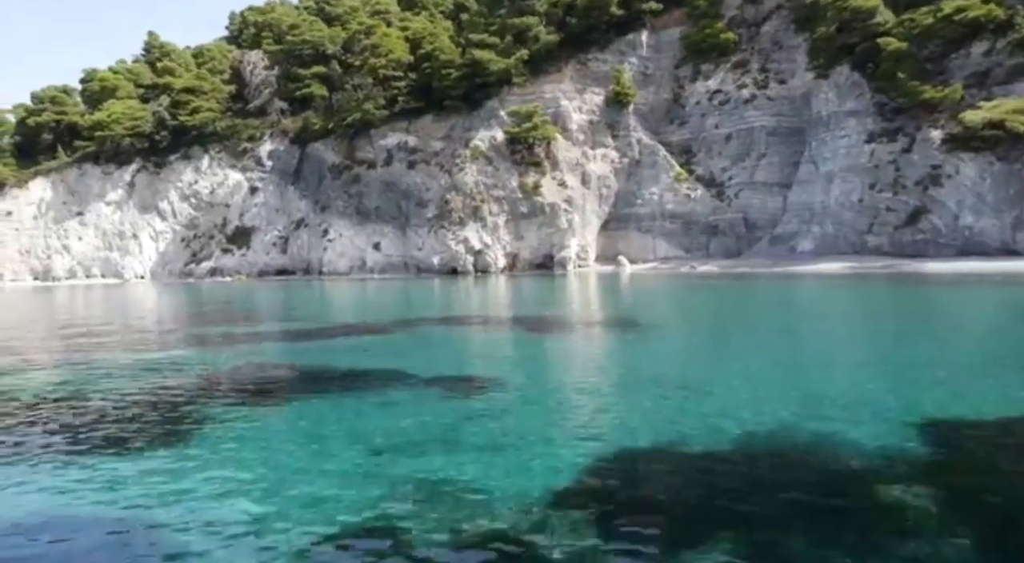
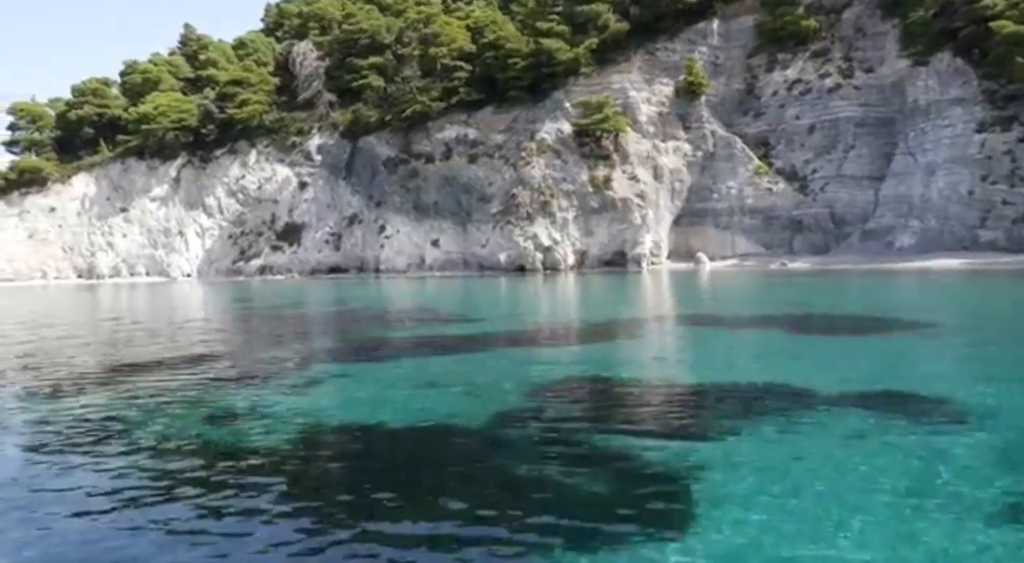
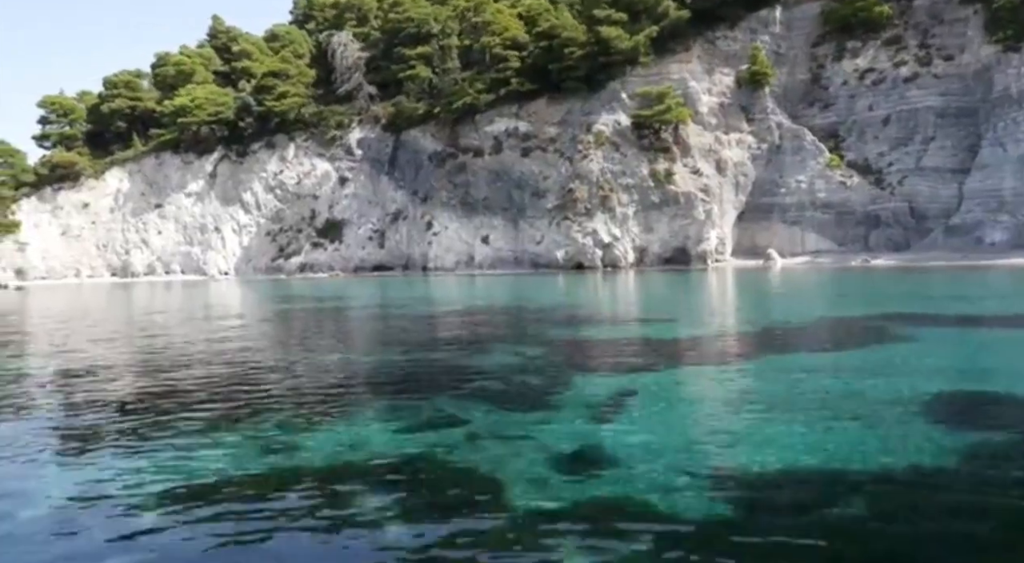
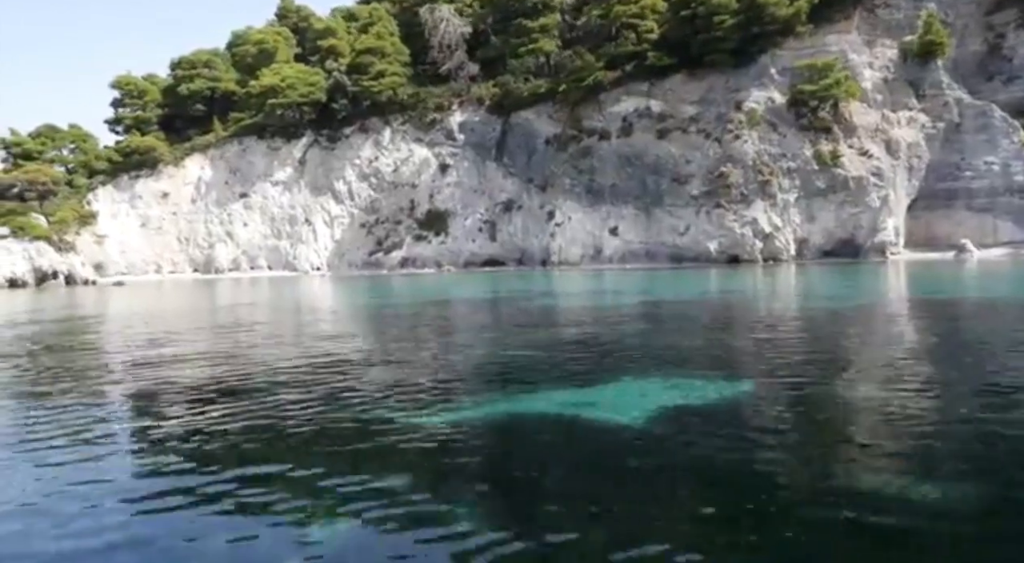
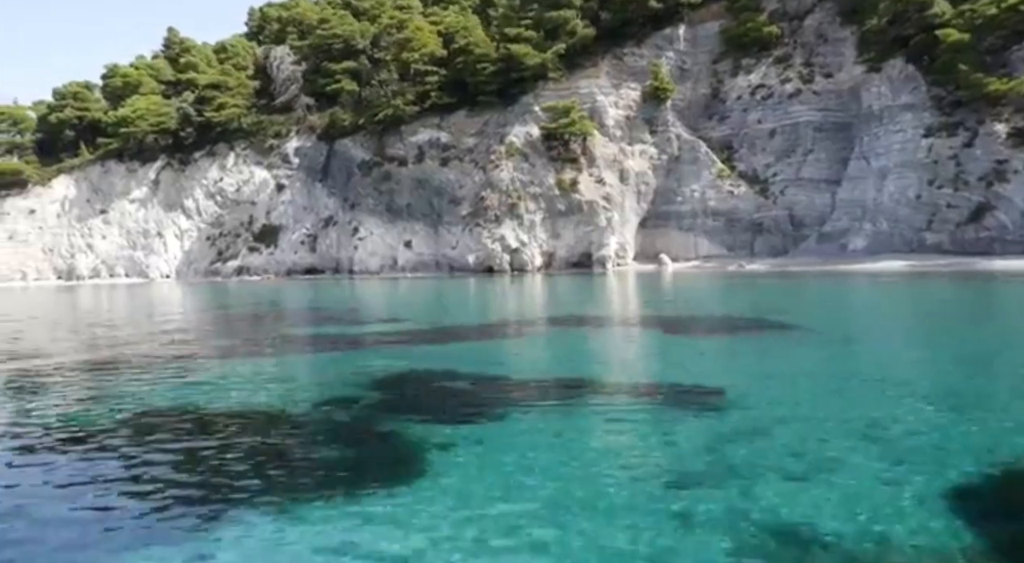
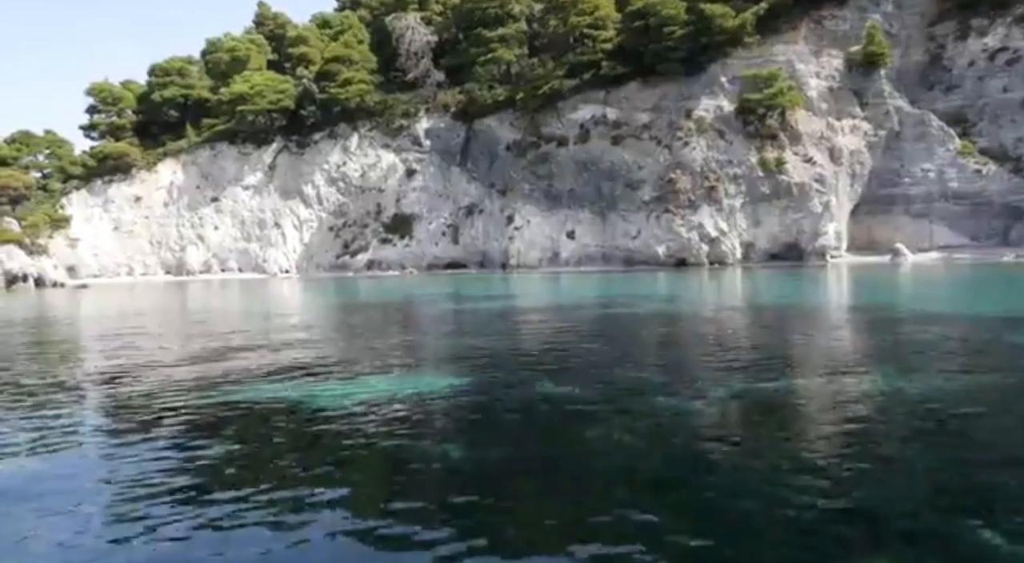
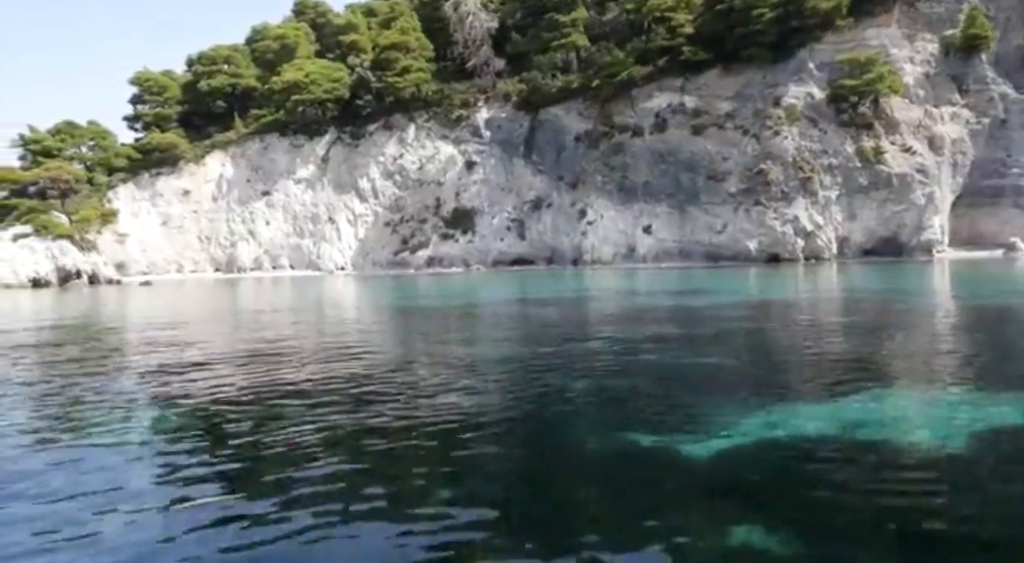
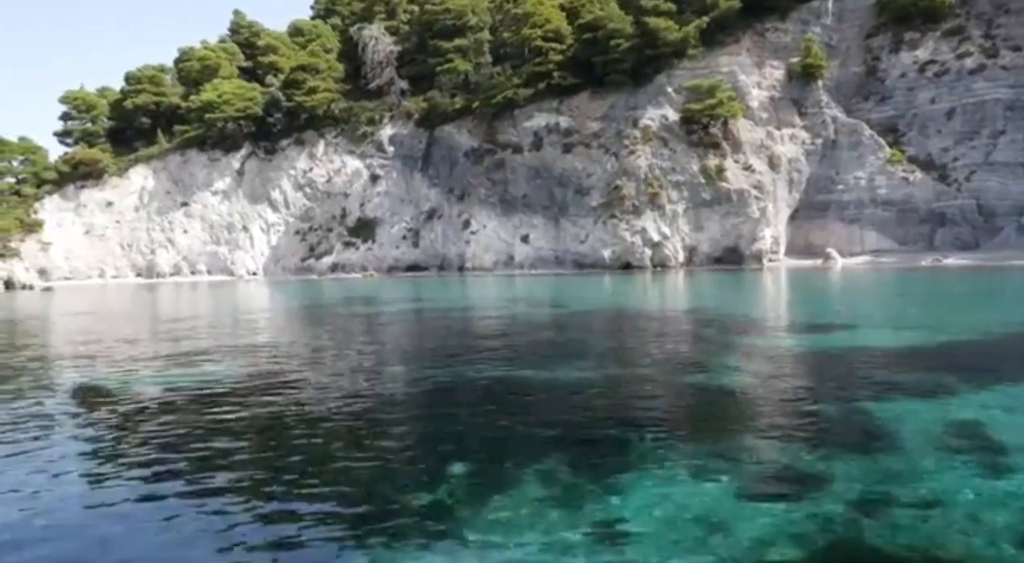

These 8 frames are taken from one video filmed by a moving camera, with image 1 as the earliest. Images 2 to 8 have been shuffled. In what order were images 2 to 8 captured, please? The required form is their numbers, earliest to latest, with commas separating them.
5, 2, 3, 8, 6, 4, 7
